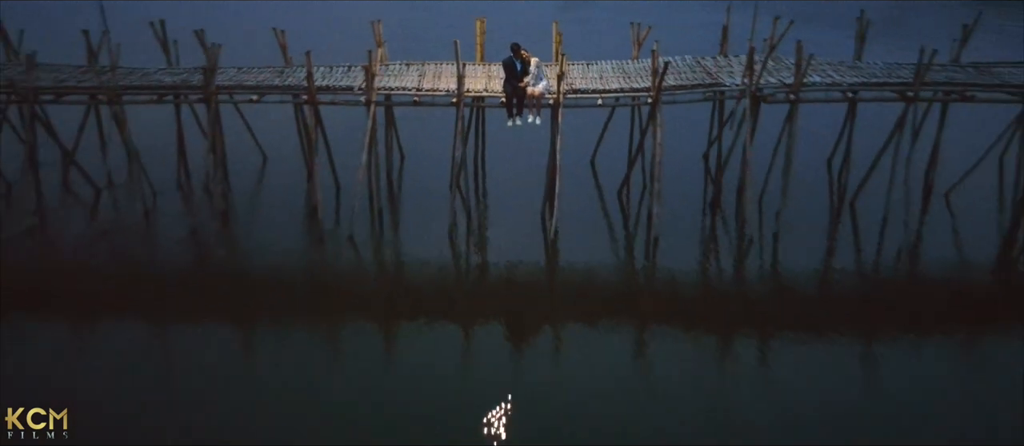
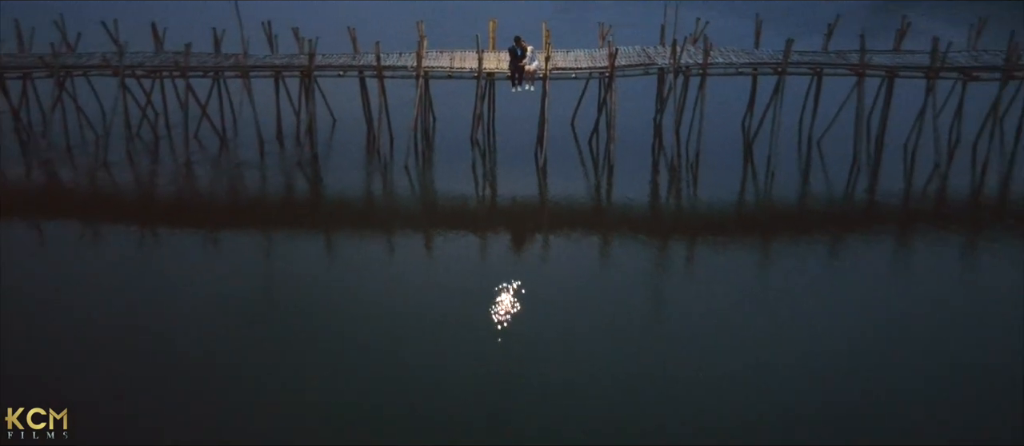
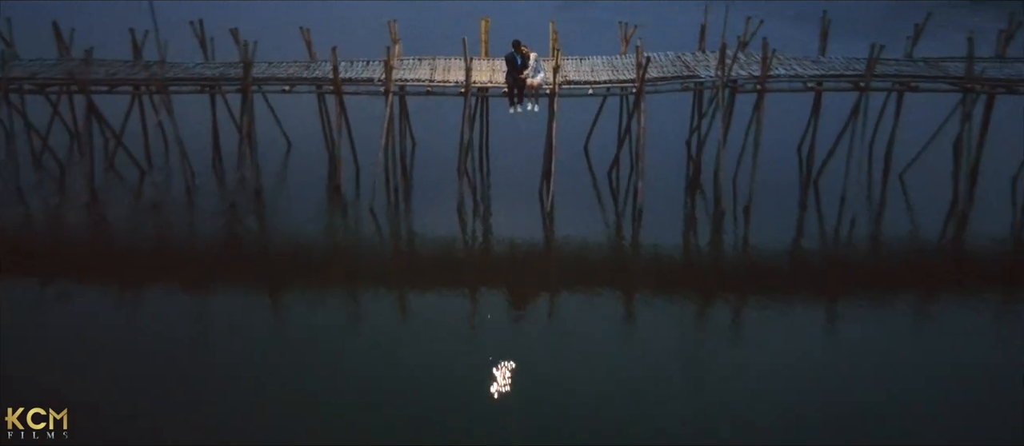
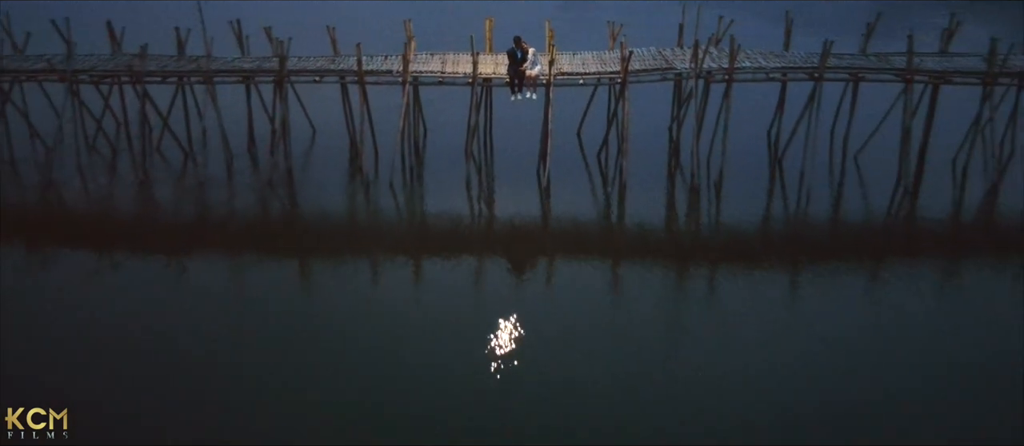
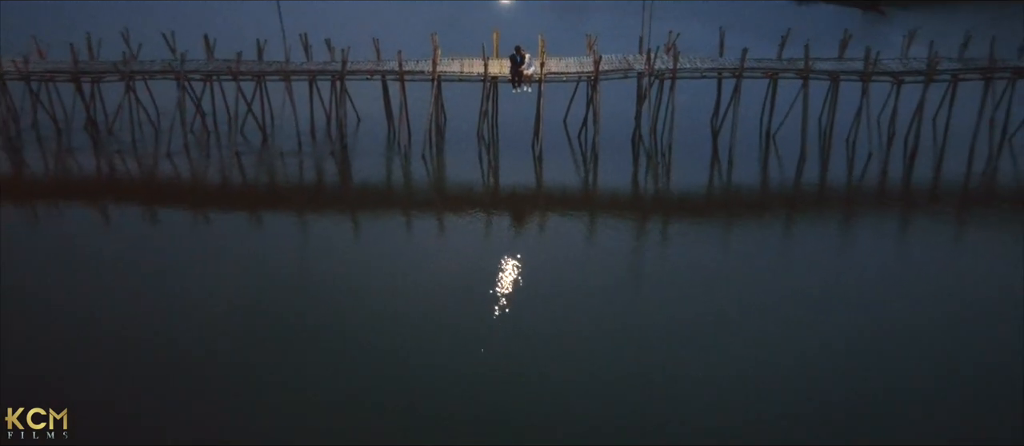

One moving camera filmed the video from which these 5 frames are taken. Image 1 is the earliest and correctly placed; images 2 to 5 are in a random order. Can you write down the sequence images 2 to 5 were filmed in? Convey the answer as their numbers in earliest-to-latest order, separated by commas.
3, 4, 2, 5
